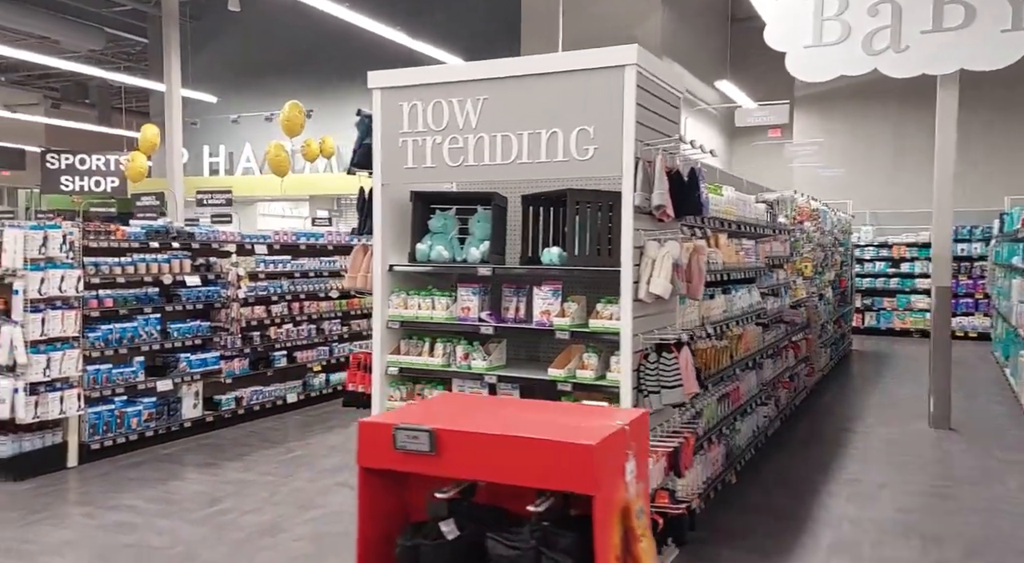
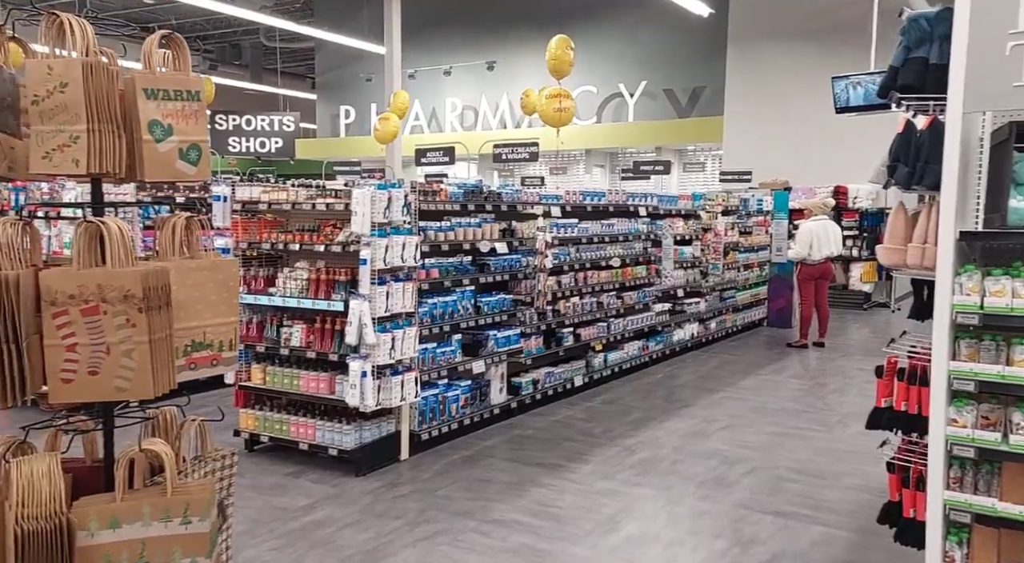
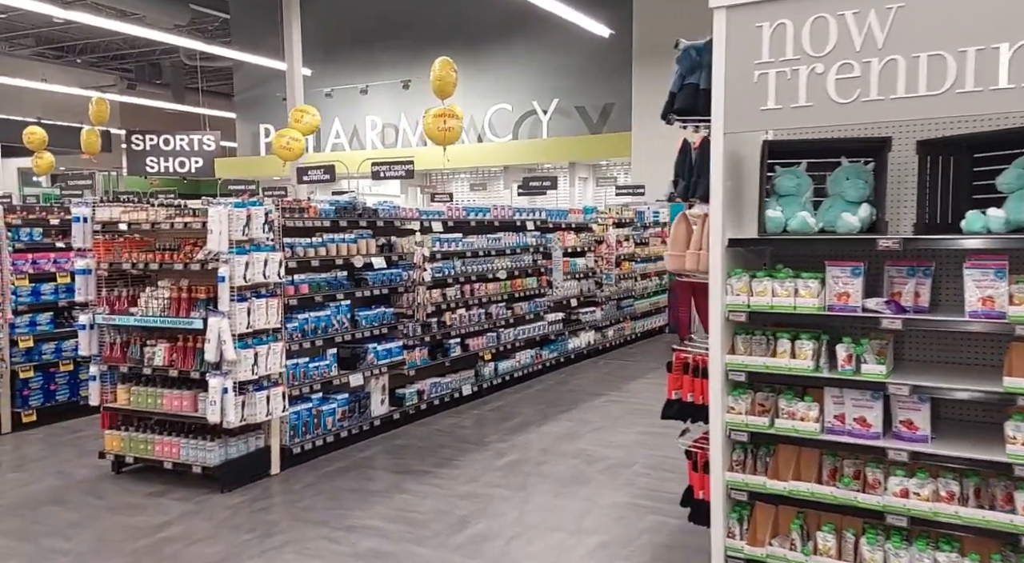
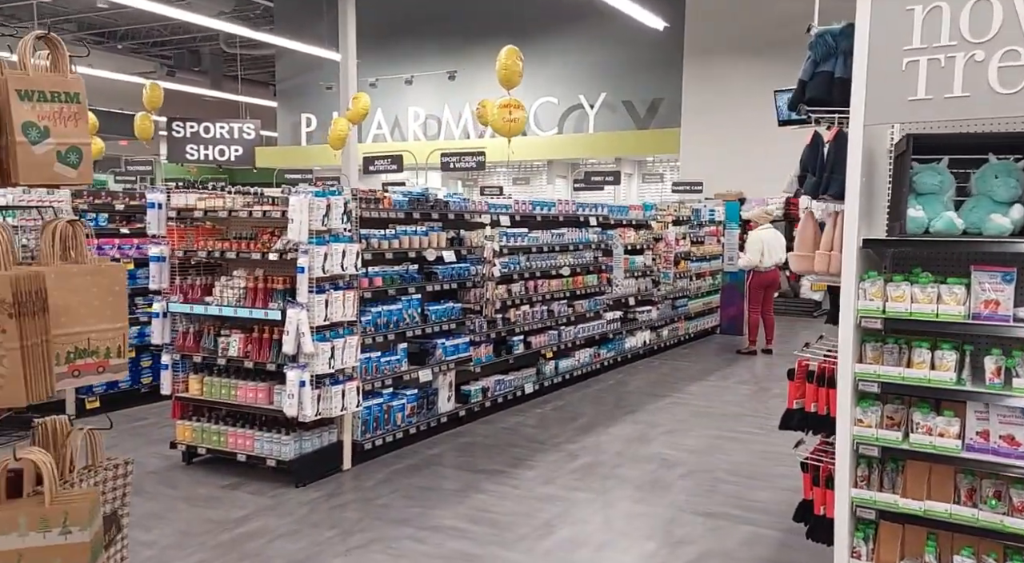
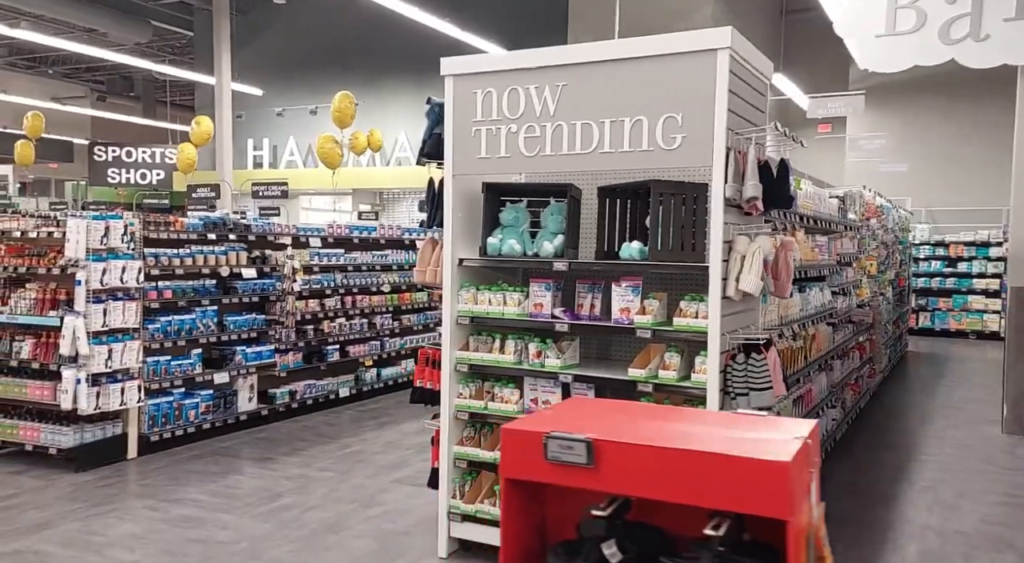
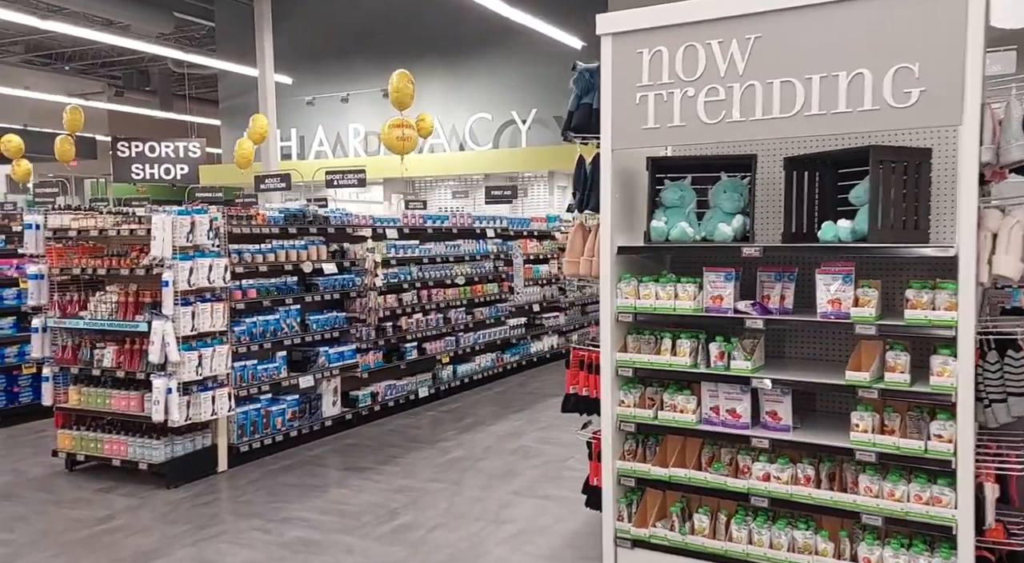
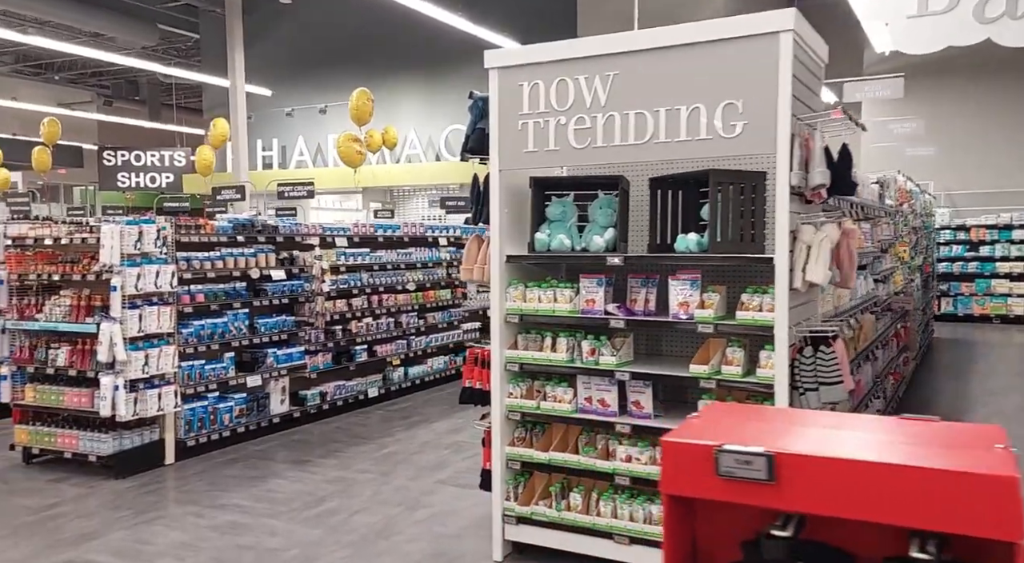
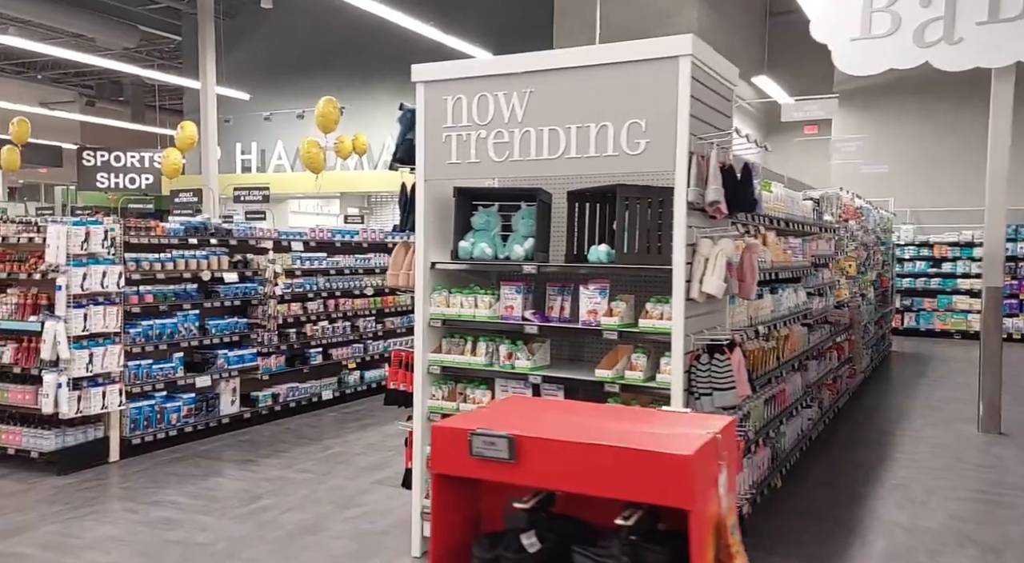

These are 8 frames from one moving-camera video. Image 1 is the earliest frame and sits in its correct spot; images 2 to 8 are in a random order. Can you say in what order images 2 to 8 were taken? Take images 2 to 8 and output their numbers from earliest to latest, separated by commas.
8, 5, 7, 6, 3, 4, 2
